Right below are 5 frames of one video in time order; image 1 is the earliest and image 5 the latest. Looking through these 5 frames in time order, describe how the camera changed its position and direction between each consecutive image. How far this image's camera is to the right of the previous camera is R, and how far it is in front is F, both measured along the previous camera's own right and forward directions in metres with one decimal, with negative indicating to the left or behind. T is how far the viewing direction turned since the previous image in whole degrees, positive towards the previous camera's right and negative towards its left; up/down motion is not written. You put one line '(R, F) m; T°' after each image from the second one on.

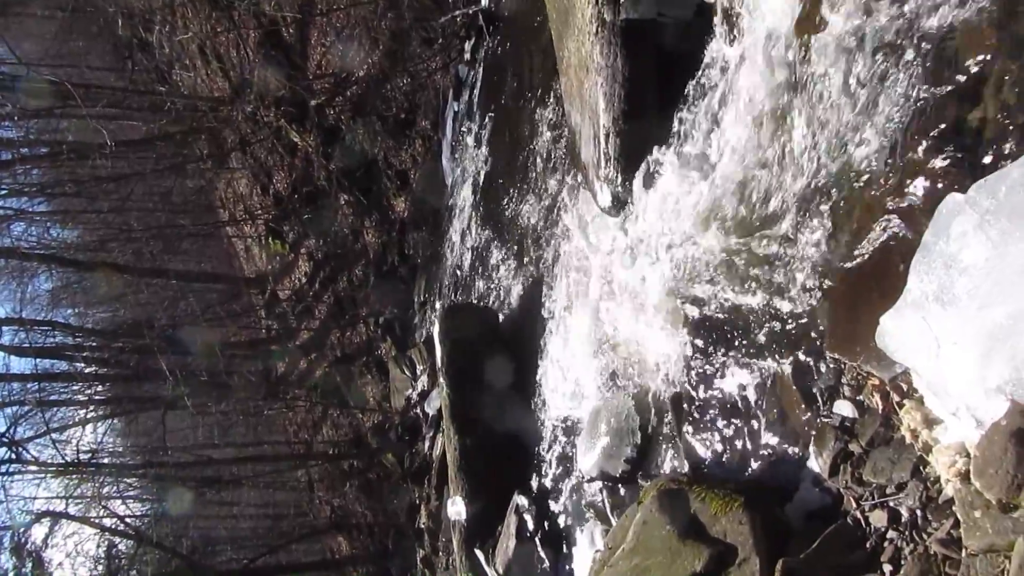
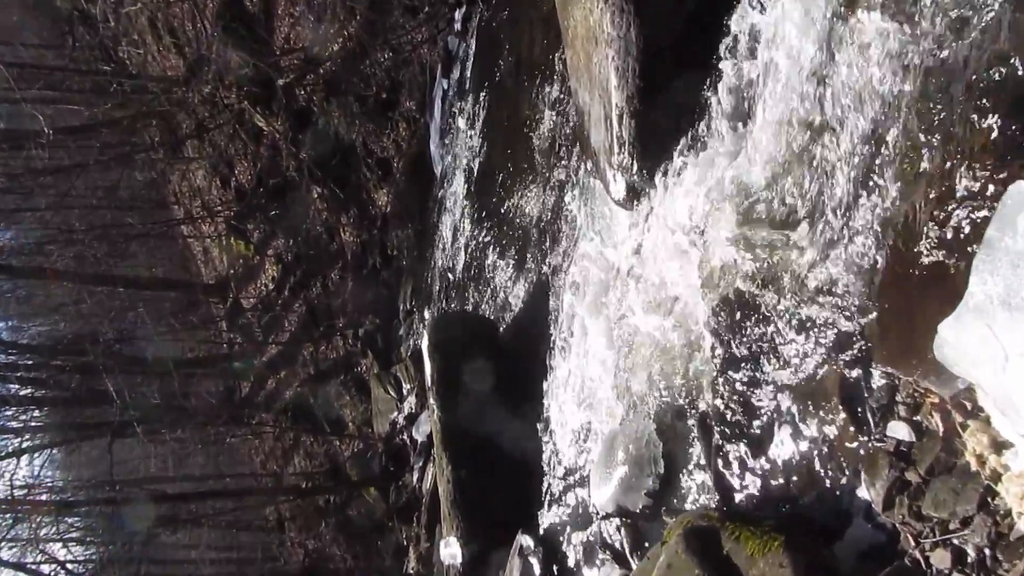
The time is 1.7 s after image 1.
(0.0, +0.9) m; -1°
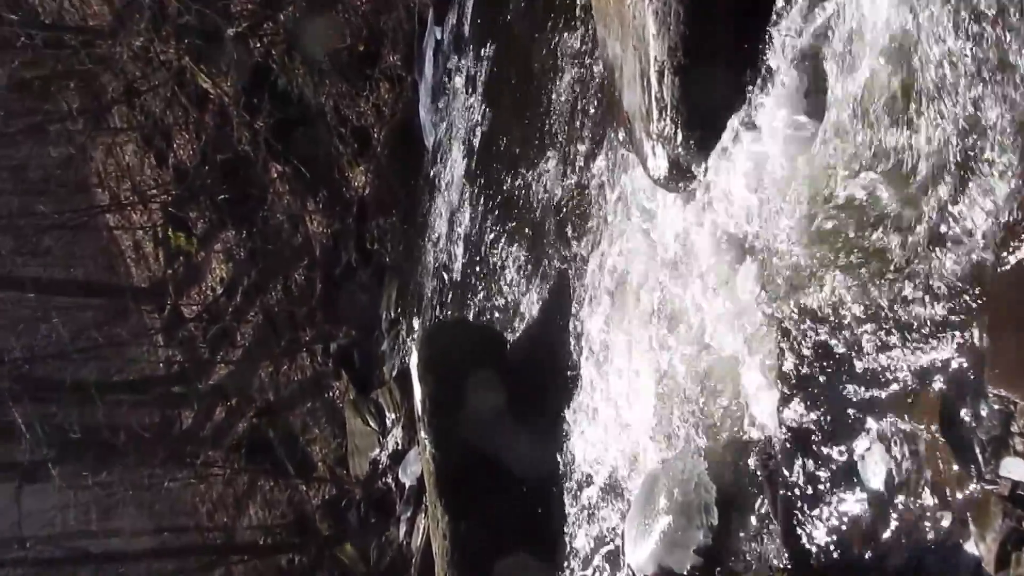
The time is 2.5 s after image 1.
(0.0, +1.1) m; -1°
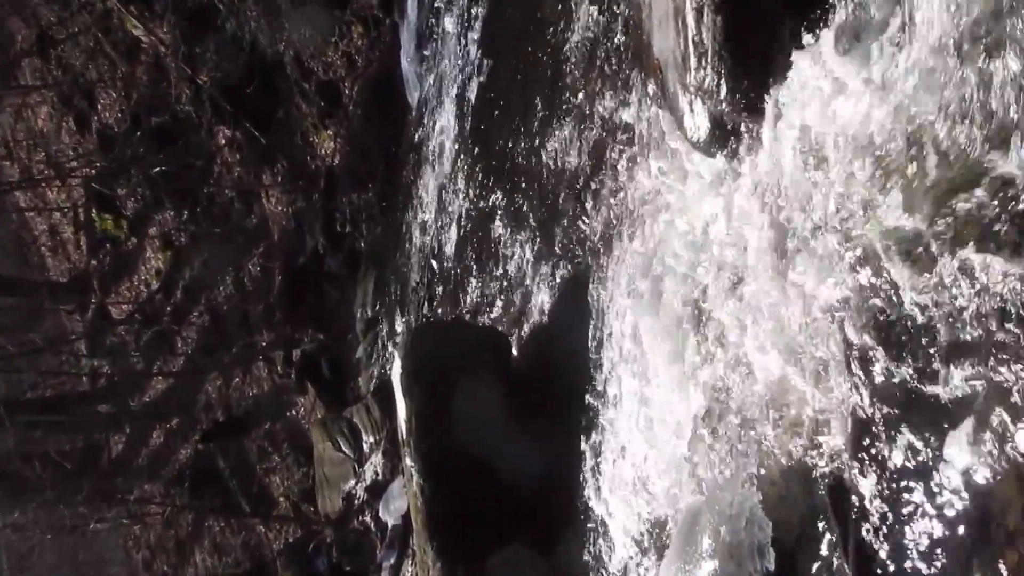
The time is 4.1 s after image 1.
(0.0, +0.8) m; 0°
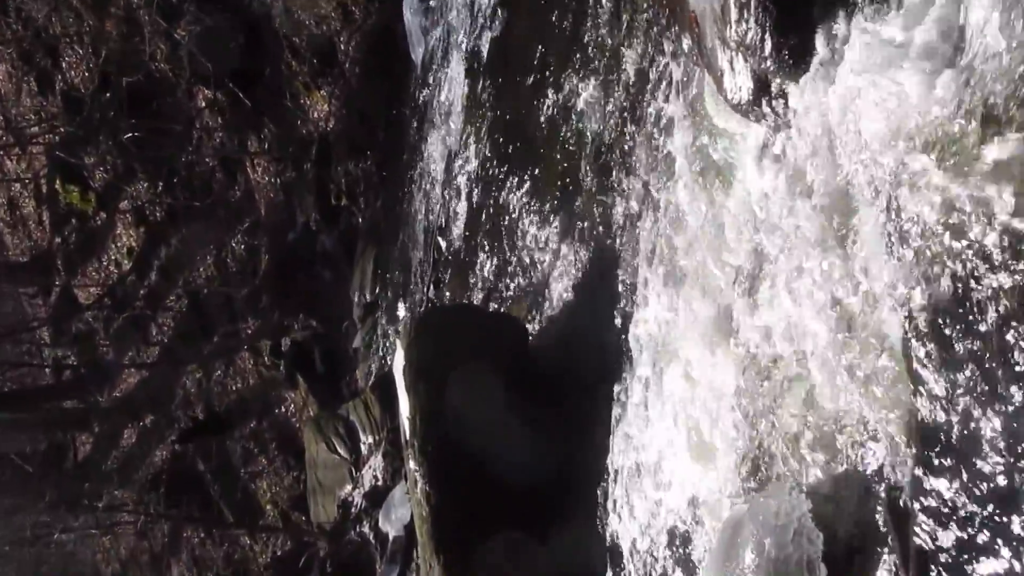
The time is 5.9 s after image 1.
(0.0, +0.4) m; 0°
